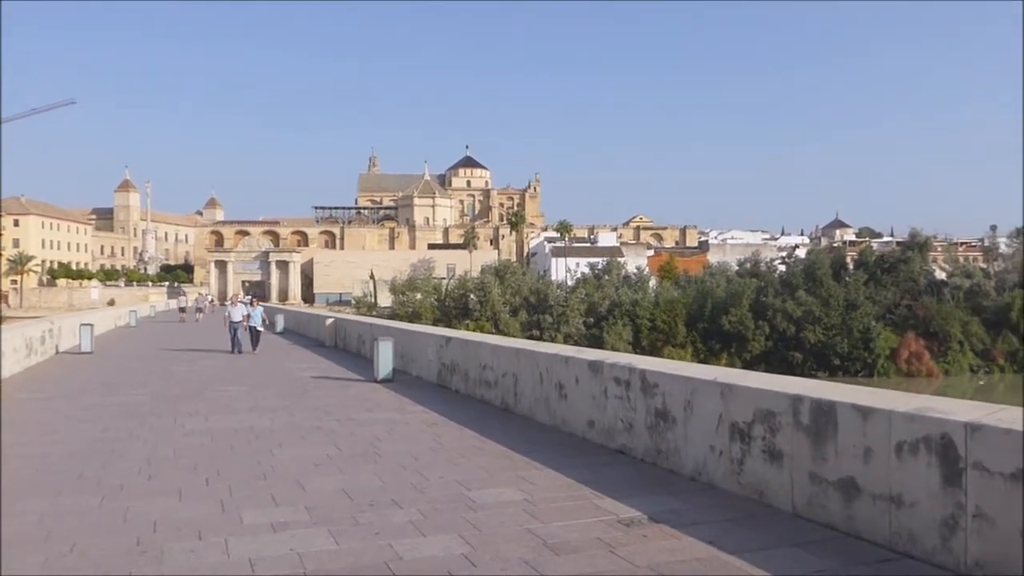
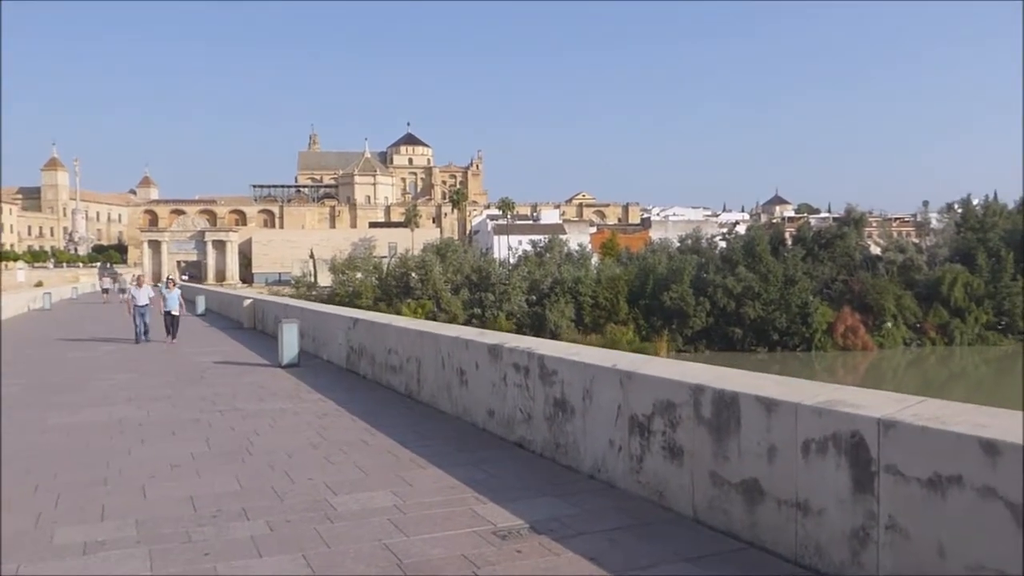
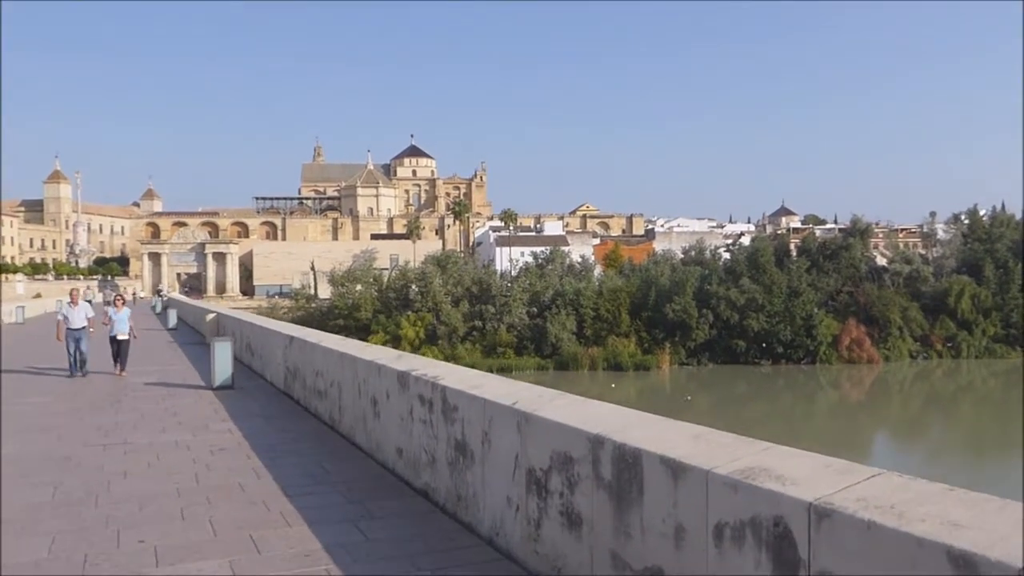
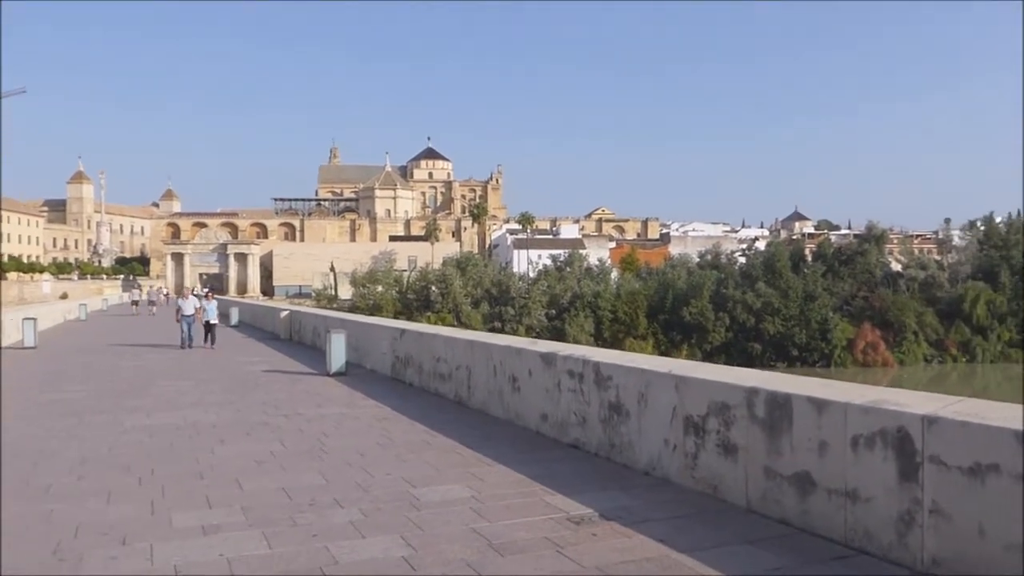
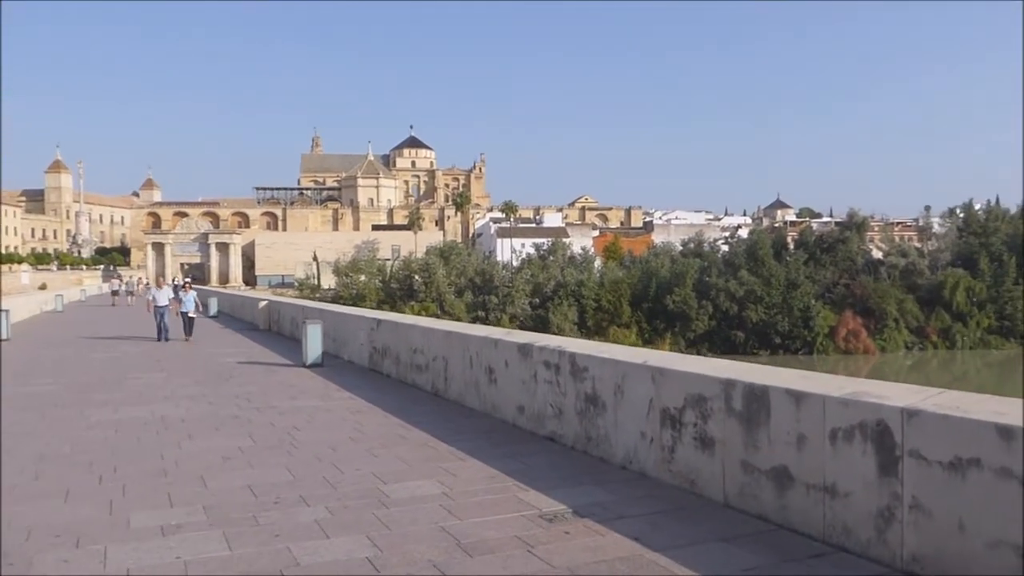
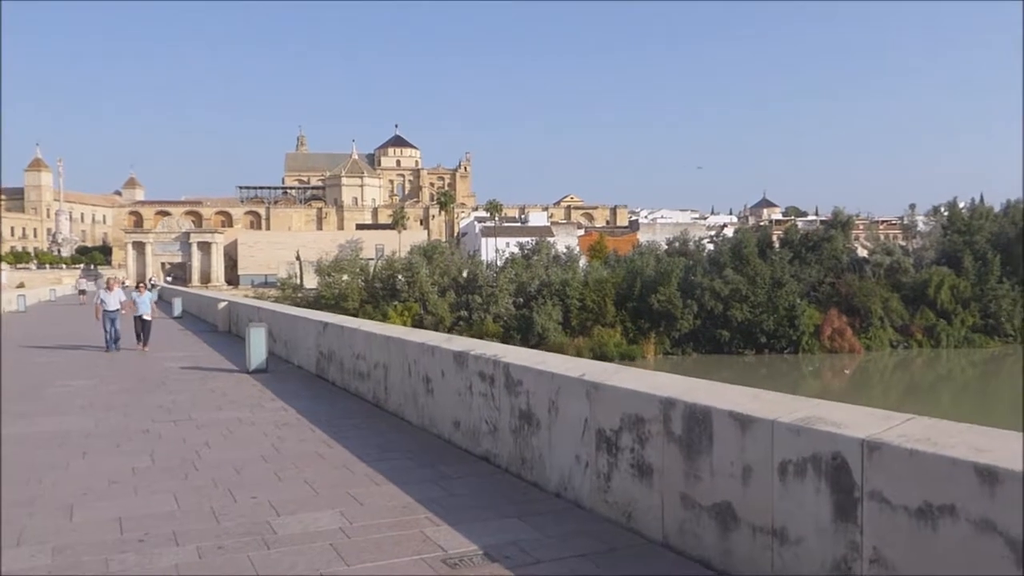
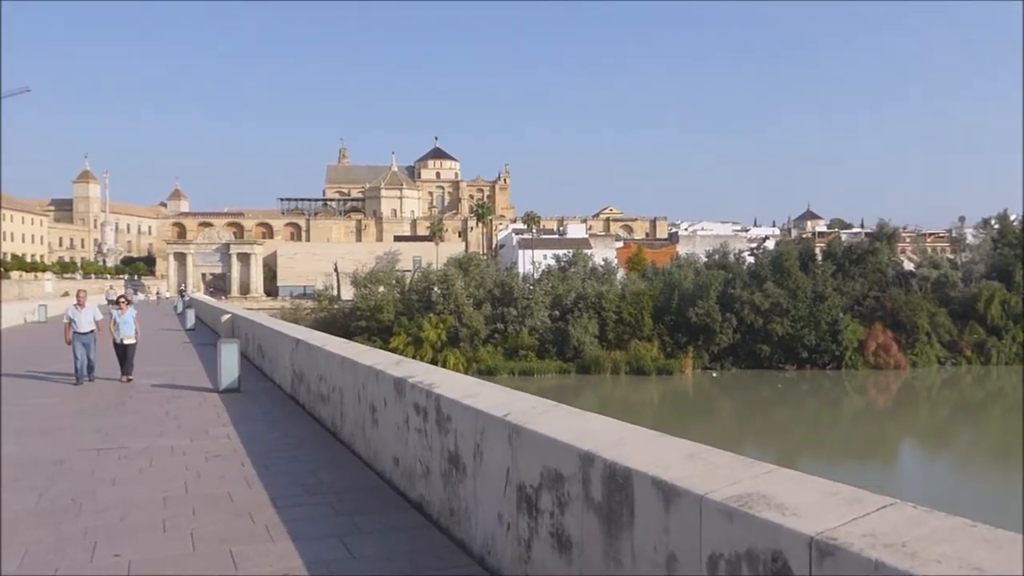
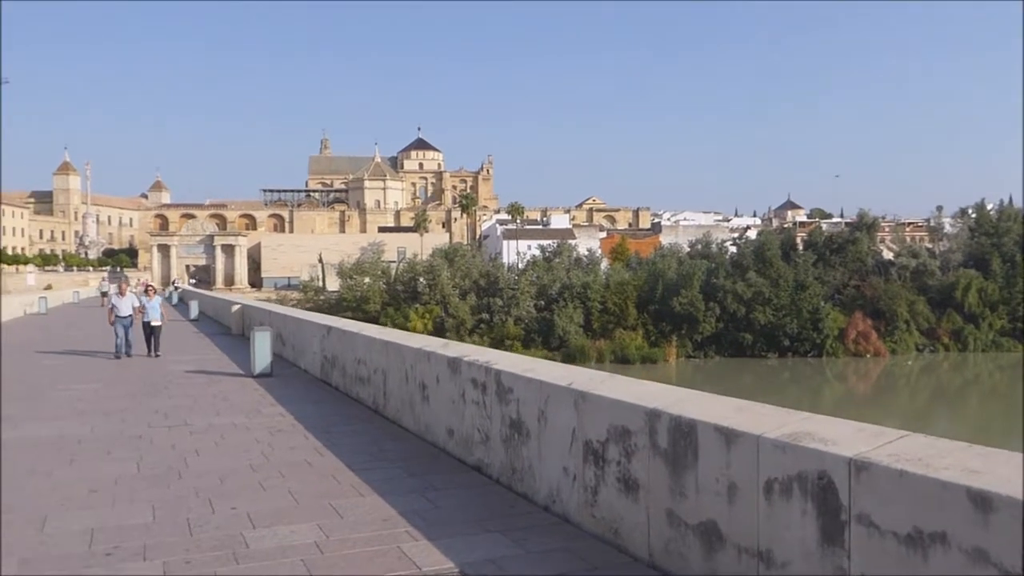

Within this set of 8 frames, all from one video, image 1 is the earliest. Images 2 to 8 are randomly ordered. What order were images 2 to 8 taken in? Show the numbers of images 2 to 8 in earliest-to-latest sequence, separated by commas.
4, 5, 2, 6, 8, 3, 7
